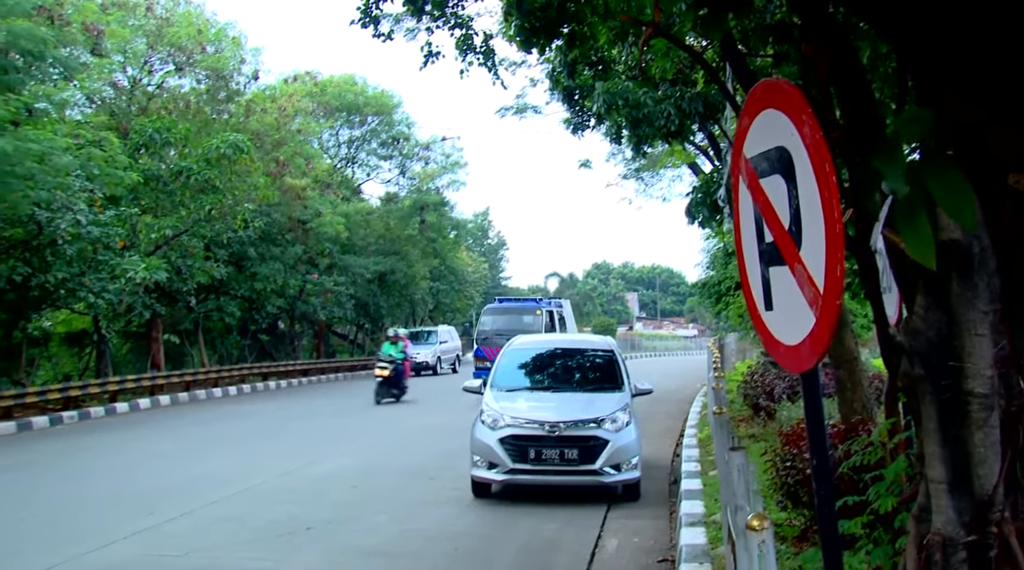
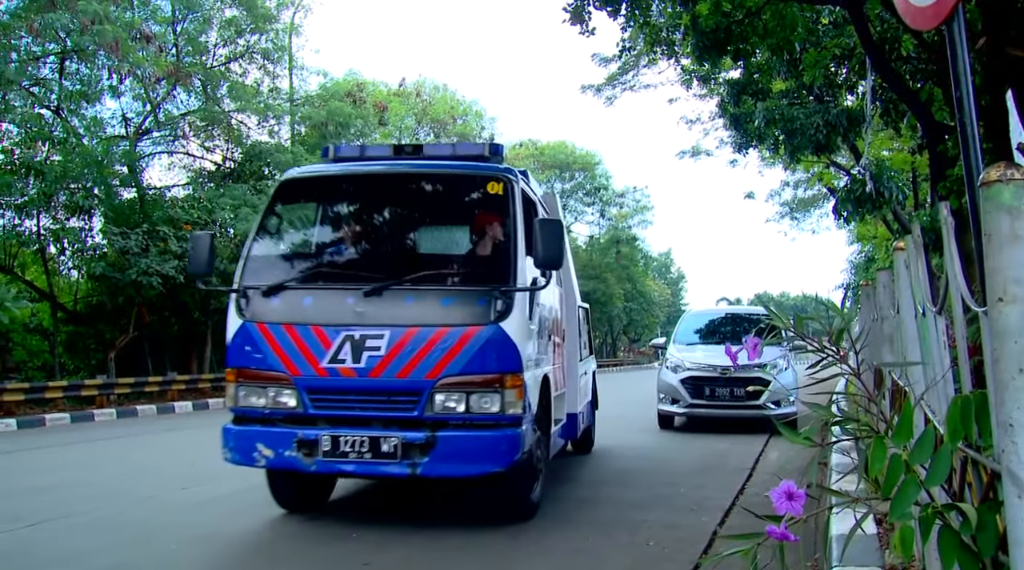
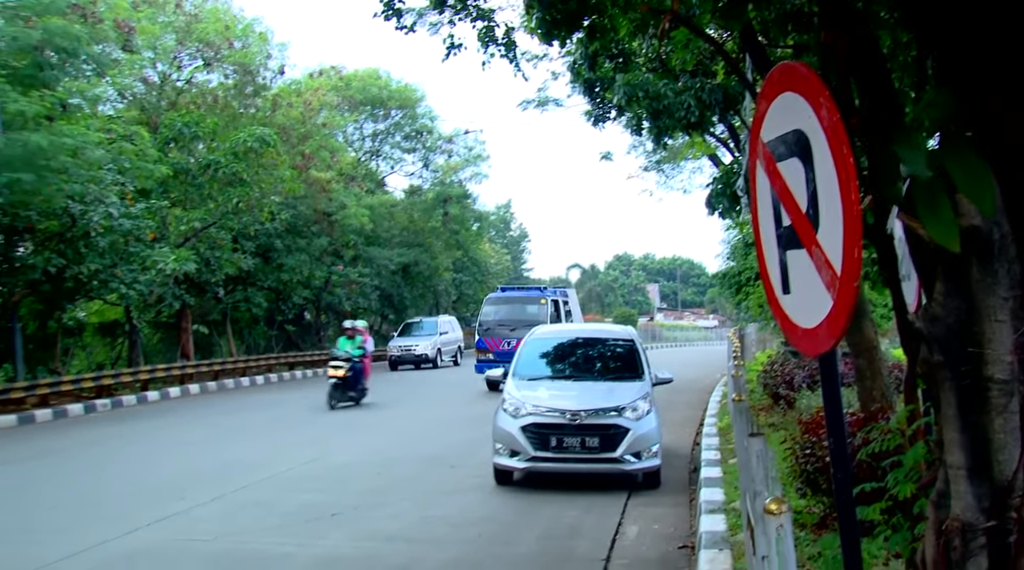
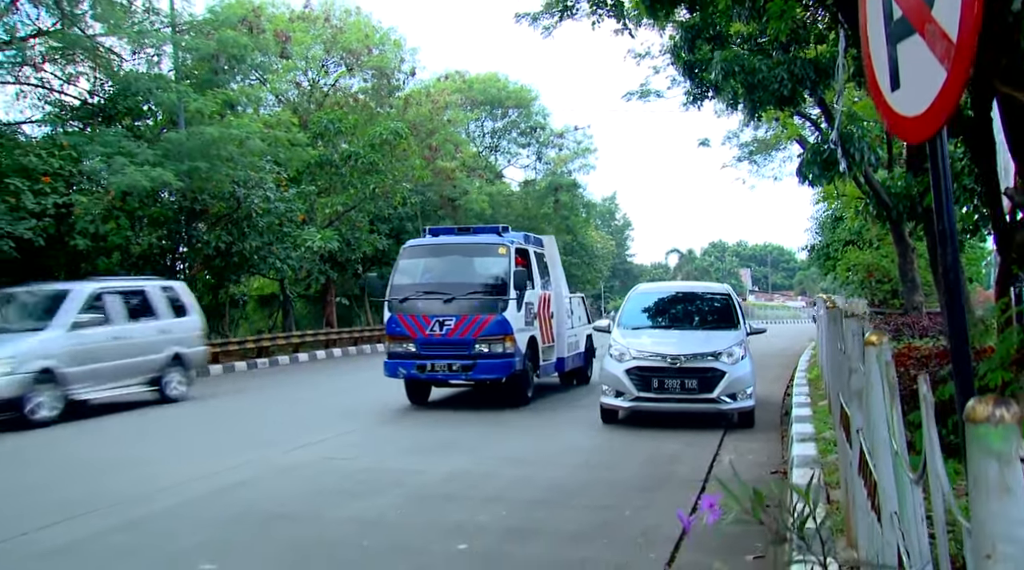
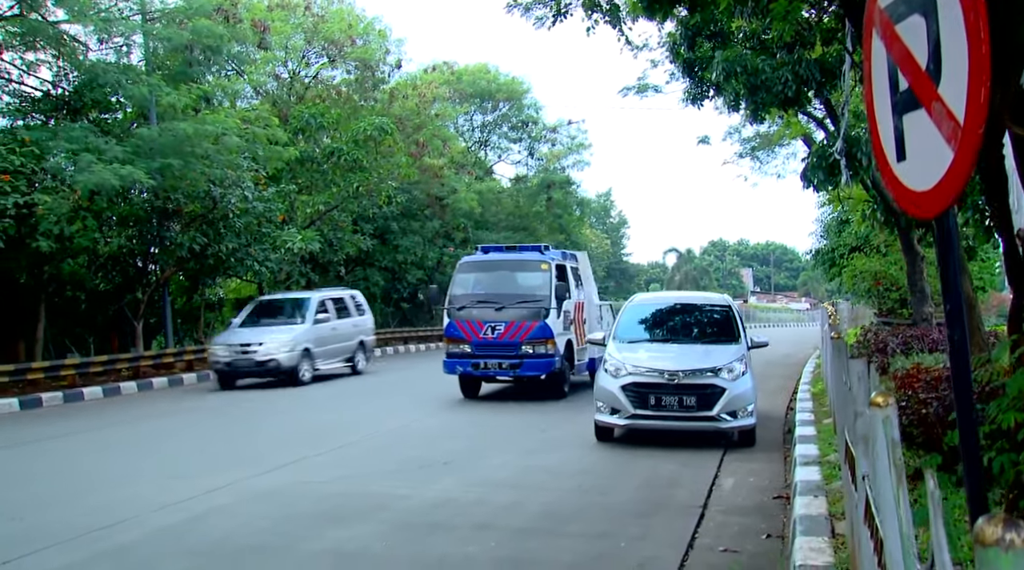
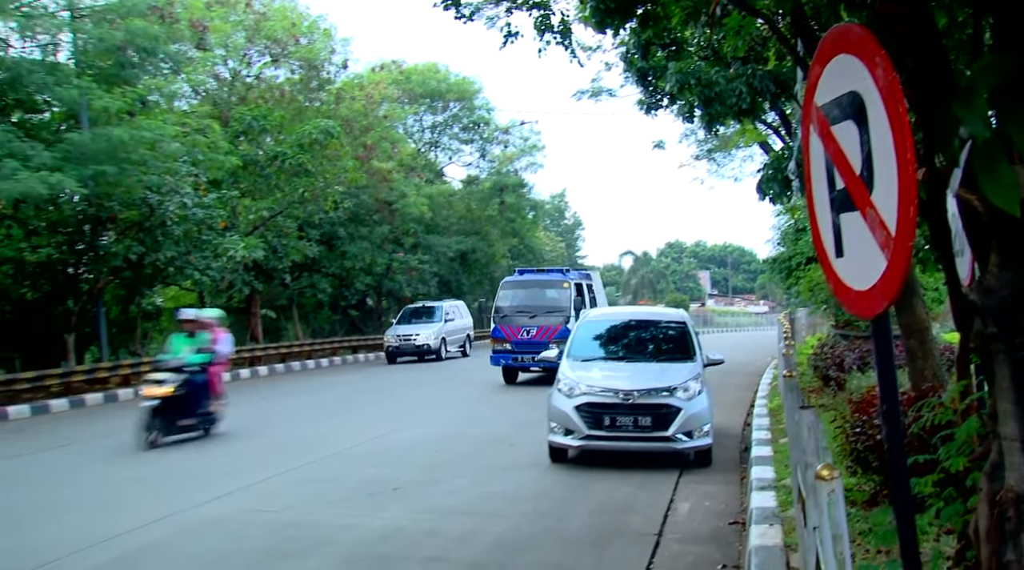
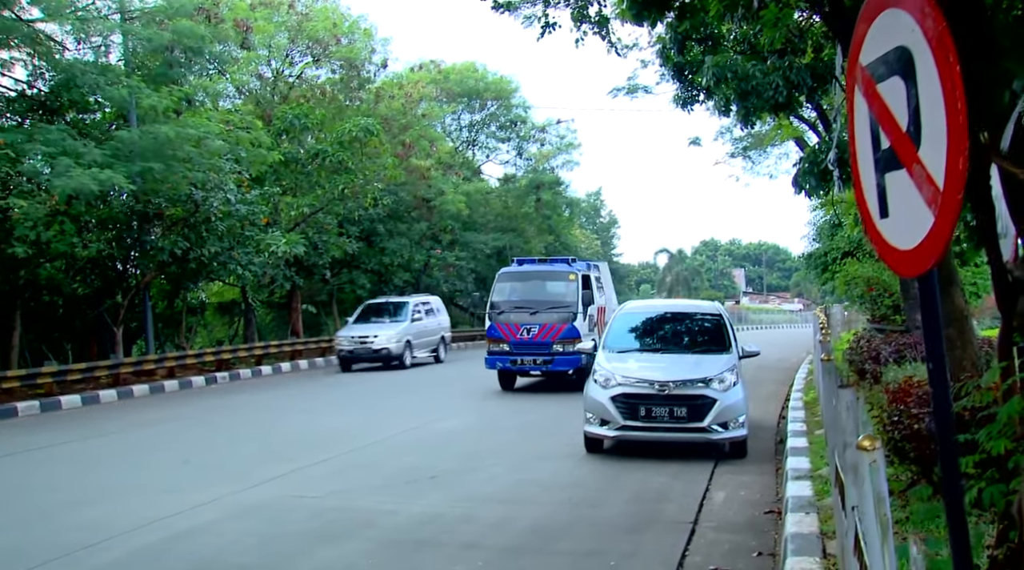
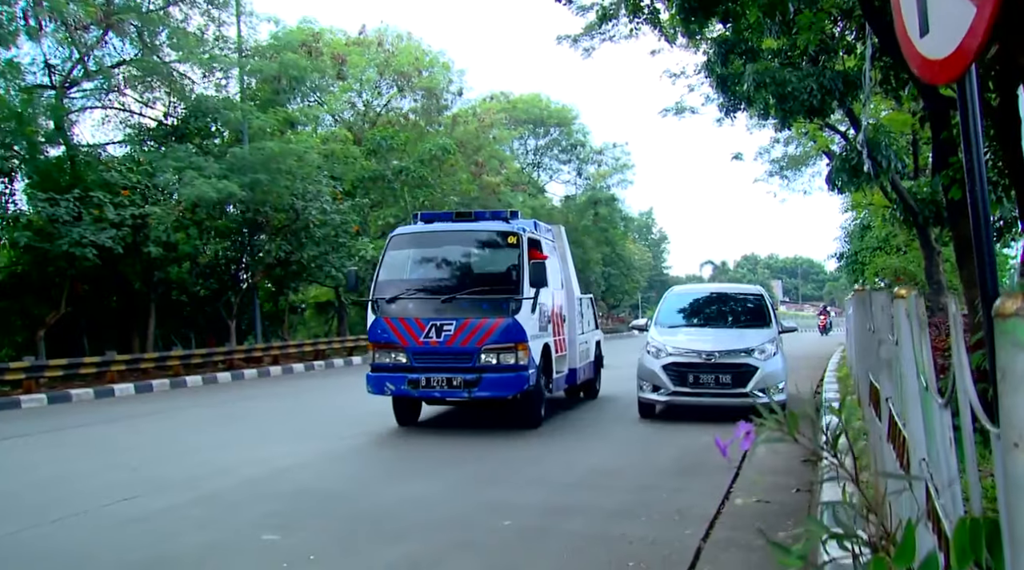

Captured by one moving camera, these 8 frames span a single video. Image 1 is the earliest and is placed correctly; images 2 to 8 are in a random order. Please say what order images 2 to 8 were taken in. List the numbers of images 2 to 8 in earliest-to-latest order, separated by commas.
3, 6, 7, 5, 4, 8, 2
